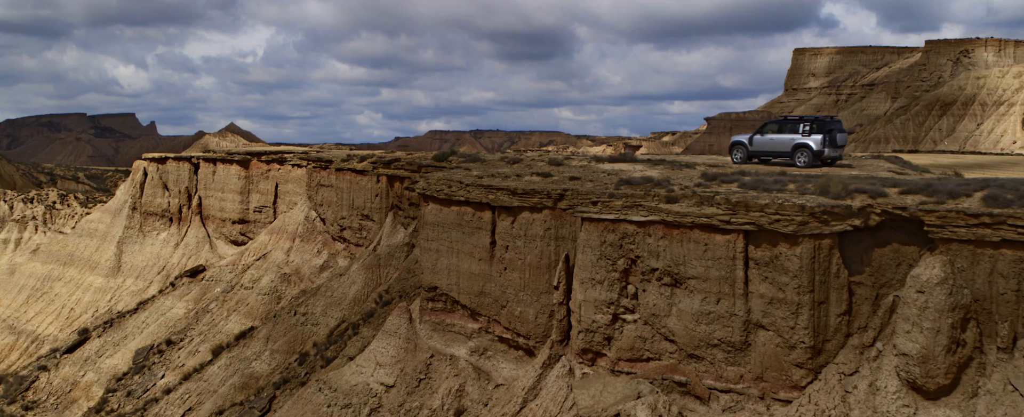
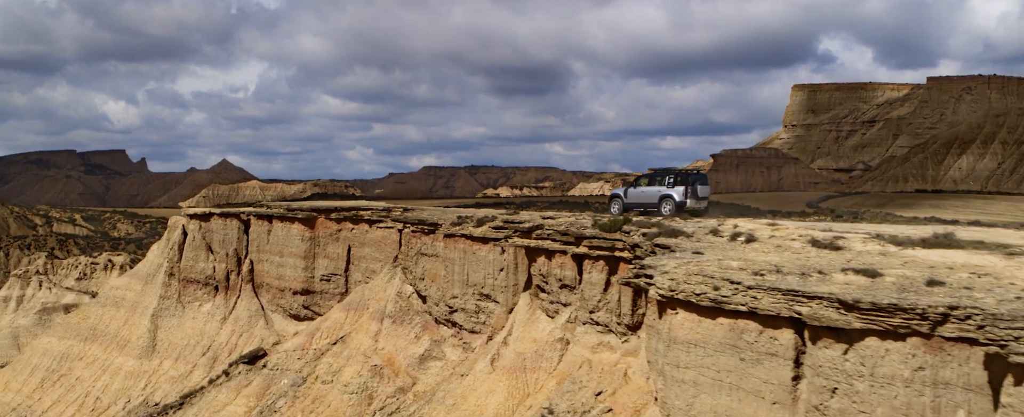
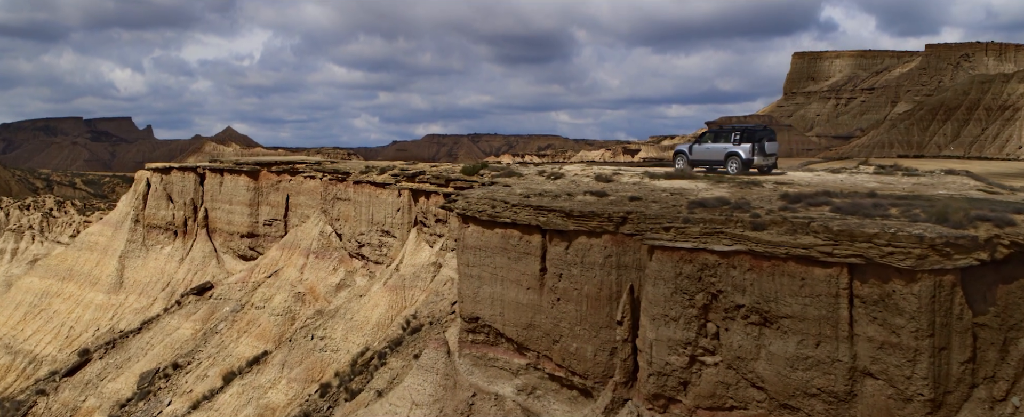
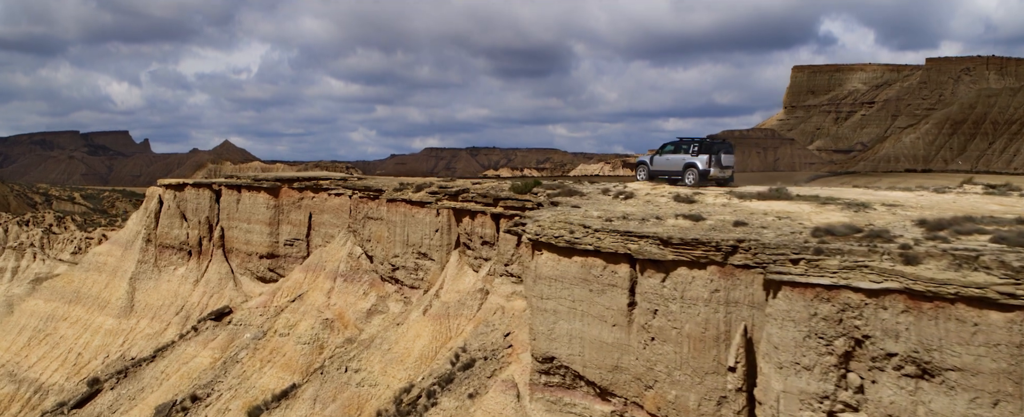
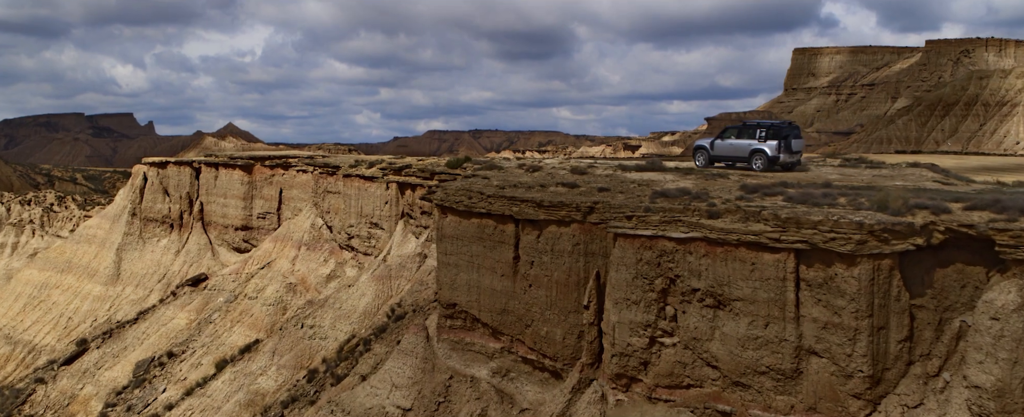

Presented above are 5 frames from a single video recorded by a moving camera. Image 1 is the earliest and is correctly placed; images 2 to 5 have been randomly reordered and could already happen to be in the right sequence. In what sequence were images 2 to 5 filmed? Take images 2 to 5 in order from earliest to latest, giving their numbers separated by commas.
5, 3, 4, 2
